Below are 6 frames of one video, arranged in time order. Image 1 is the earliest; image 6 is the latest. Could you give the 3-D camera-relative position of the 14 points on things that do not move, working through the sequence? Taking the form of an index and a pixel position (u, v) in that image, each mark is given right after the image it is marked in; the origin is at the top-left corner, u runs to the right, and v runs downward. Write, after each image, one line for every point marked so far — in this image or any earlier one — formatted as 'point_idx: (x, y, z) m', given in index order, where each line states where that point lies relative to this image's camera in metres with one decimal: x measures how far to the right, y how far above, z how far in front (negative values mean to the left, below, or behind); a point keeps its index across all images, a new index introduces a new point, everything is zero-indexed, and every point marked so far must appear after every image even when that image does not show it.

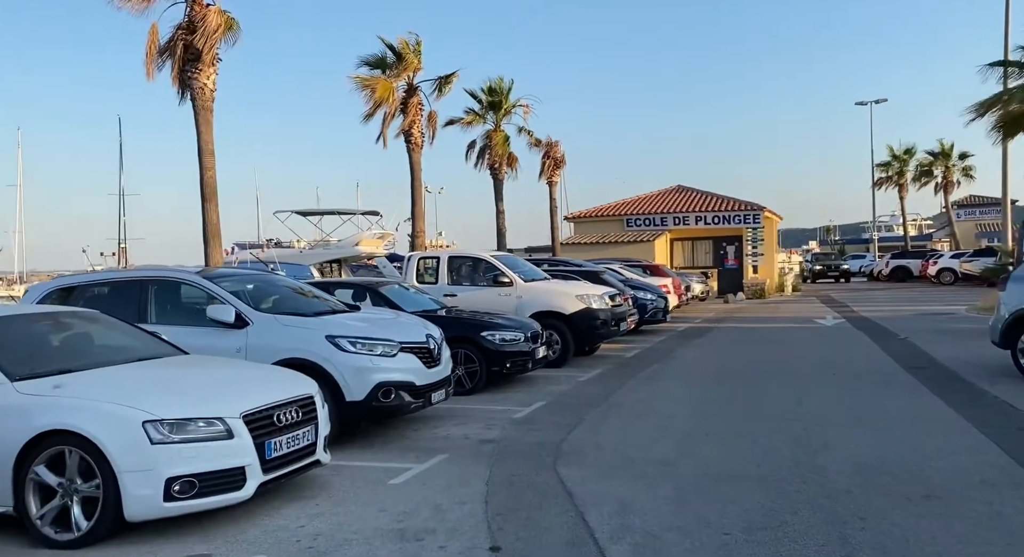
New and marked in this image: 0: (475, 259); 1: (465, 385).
0: (-0.6, +0.3, +13.2) m
1: (-0.6, -1.4, +10.3) m
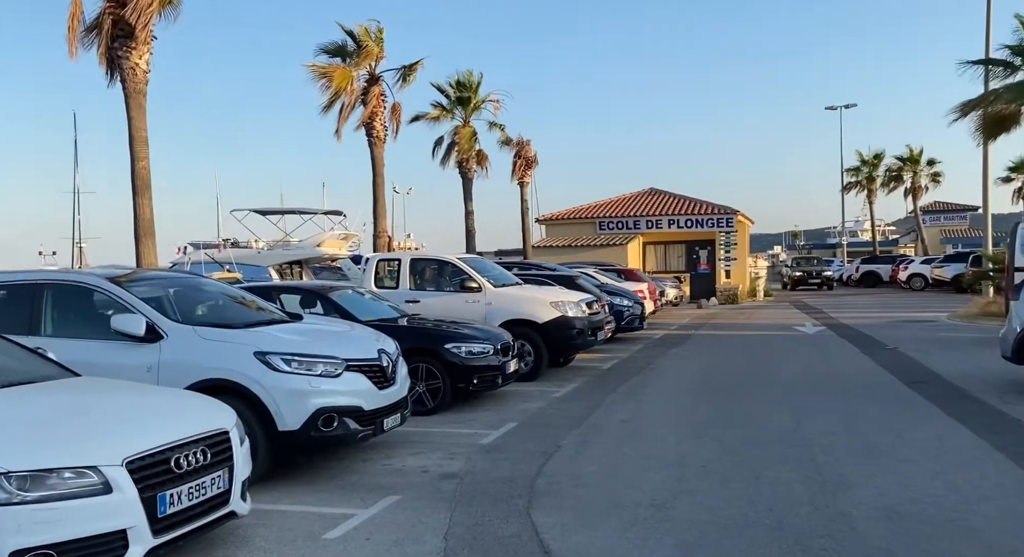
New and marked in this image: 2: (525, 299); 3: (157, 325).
0: (-1.1, +0.2, +12.0) m
1: (-1.0, -1.5, +9.2) m
2: (+0.2, -0.3, +11.5) m
3: (-2.8, -0.4, +6.3) m
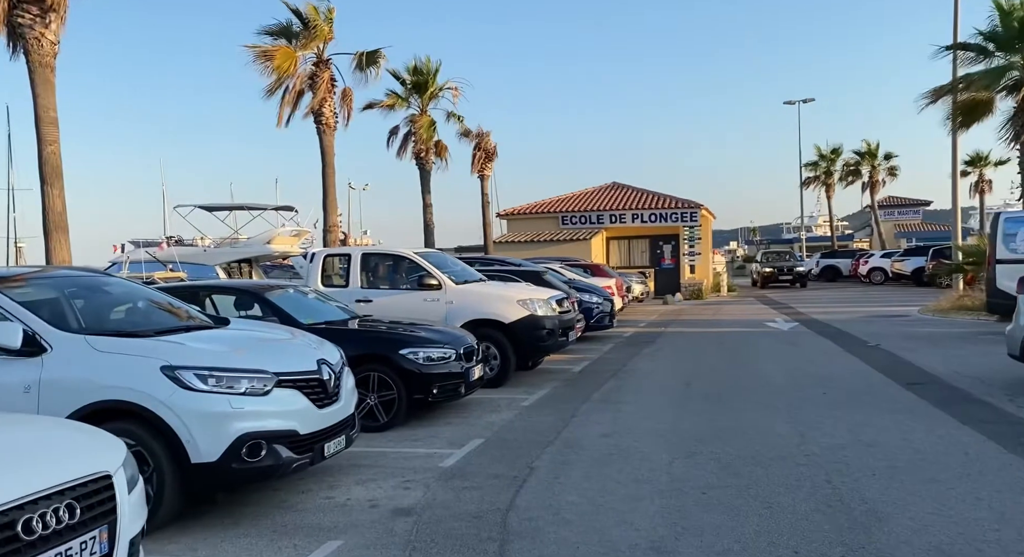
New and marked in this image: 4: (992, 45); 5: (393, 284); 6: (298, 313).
0: (-1.6, +0.3, +10.9) m
1: (-1.3, -1.4, +8.1) m
2: (-0.3, -0.2, +10.5) m
3: (-3.1, -0.4, +5.2) m
4: (+10.6, +5.2, +17.6) m
5: (-1.6, -0.1, +10.8) m
6: (-2.3, -0.4, +8.6) m
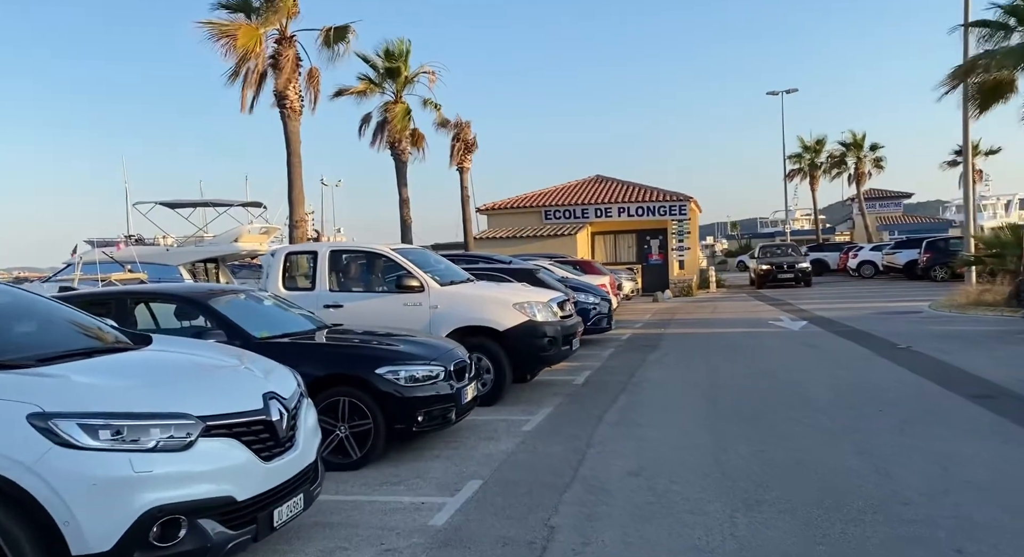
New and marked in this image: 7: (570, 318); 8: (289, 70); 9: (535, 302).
0: (-1.7, +0.3, +9.4) m
1: (-1.3, -1.4, +6.5) m
2: (-0.4, -0.2, +9.0) m
3: (-3.0, -0.4, +3.6) m
4: (+10.3, +5.3, +16.4) m
5: (-1.7, -0.1, +9.3) m
6: (-2.3, -0.4, +7.0) m
7: (+0.7, -0.5, +9.8) m
8: (-4.2, +3.9, +14.9) m
9: (+0.3, -0.3, +9.2) m
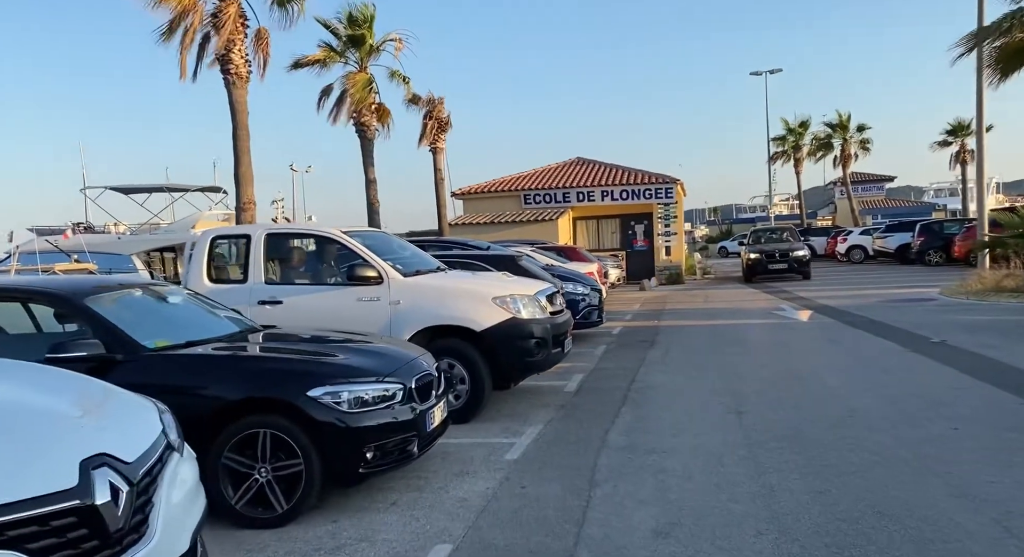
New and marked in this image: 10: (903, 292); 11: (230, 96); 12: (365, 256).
0: (-1.9, +0.4, +7.7) m
1: (-1.4, -1.4, +4.9) m
2: (-0.6, -0.1, +7.3) m
3: (-3.0, -0.4, +1.8) m
4: (+9.9, +5.6, +14.9) m
5: (-1.9, 0.0, +7.6) m
6: (-2.5, -0.3, +5.3) m
7: (+0.5, -0.4, +8.1) m
8: (-4.6, +4.1, +13.1) m
9: (+0.1, -0.2, +7.5) m
10: (+9.4, -0.3, +19.0) m
11: (-4.7, +3.1, +13.3) m
12: (-1.4, +0.2, +7.6) m
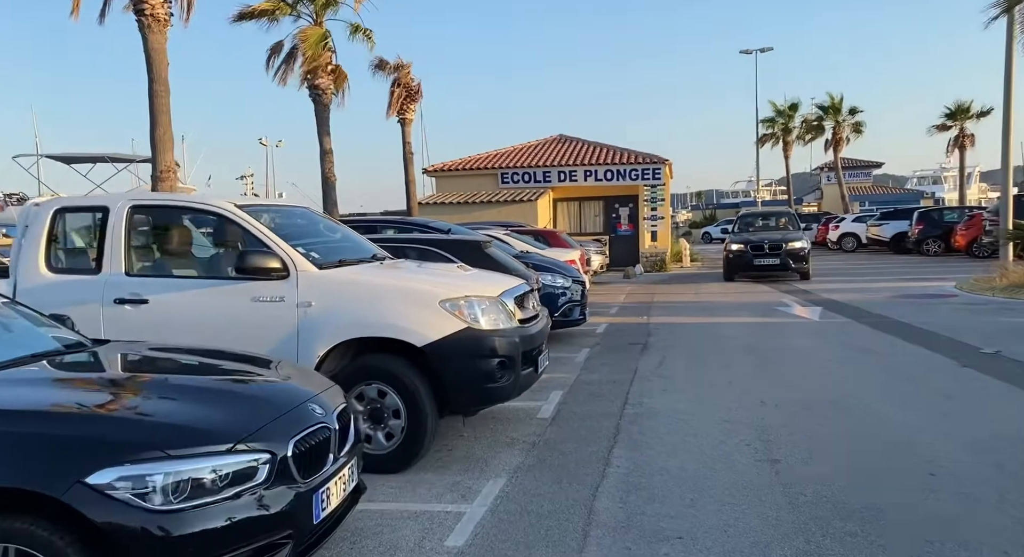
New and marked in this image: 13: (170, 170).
0: (-2.2, +0.4, +5.6) m
1: (-1.7, -1.4, +2.9) m
2: (-0.9, -0.1, +5.3) m
3: (-3.2, -0.5, -0.2) m
4: (+9.5, +5.7, +13.0) m
5: (-2.2, +0.1, +5.5) m
6: (-2.7, -0.3, +3.3) m
7: (+0.2, -0.3, +6.1) m
8: (-5.0, +4.3, +10.9) m
9: (-0.2, -0.1, +5.5) m
10: (+8.8, -0.2, +17.3) m
11: (-5.1, +3.3, +11.1) m
12: (-1.7, +0.3, +5.5) m
13: (-4.8, +1.5, +11.2) m
